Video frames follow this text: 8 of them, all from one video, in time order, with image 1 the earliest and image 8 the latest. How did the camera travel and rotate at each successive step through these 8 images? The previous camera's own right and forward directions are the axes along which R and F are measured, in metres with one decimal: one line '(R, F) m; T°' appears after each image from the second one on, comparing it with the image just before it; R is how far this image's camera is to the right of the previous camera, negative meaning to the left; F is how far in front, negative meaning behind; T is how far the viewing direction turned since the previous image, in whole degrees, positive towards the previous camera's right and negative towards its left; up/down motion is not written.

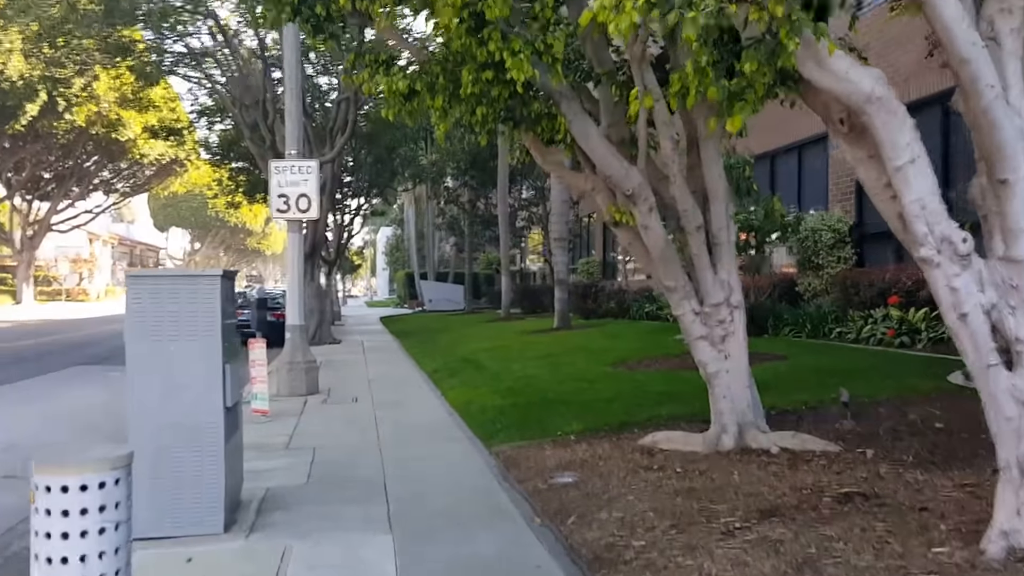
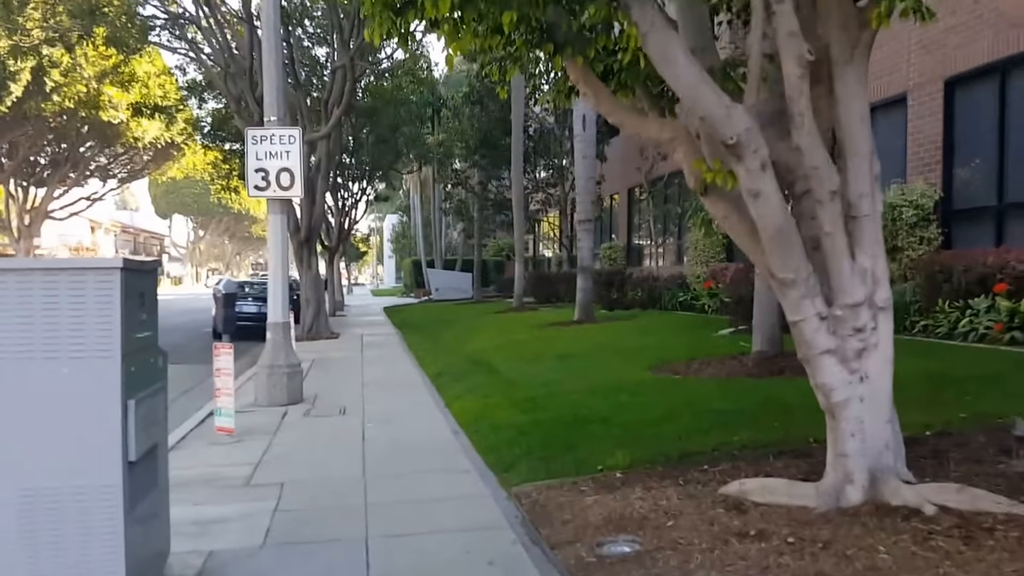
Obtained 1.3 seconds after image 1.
(-0.1, +2.3) m; 0°
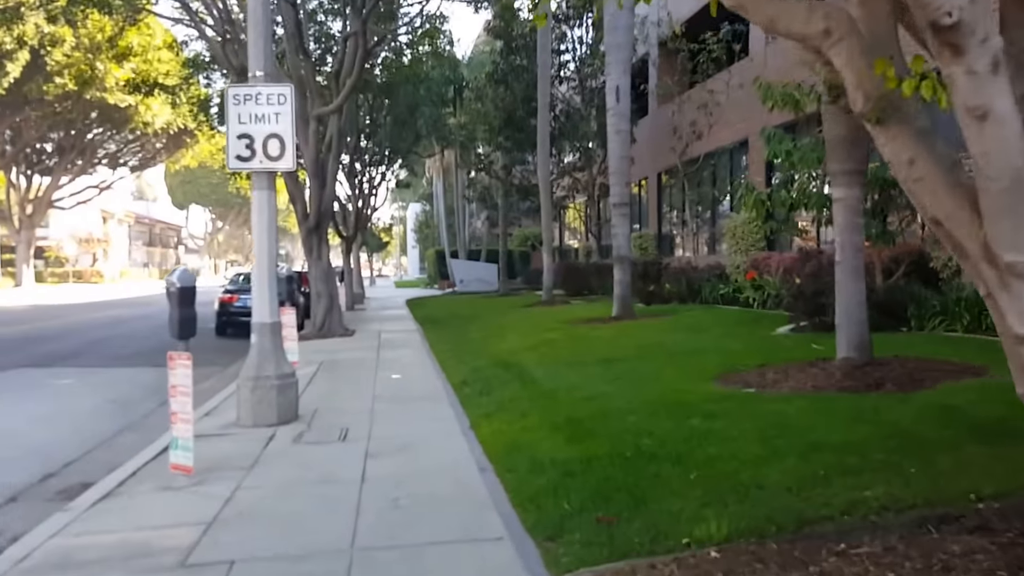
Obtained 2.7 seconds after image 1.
(-0.1, +2.2) m; -1°
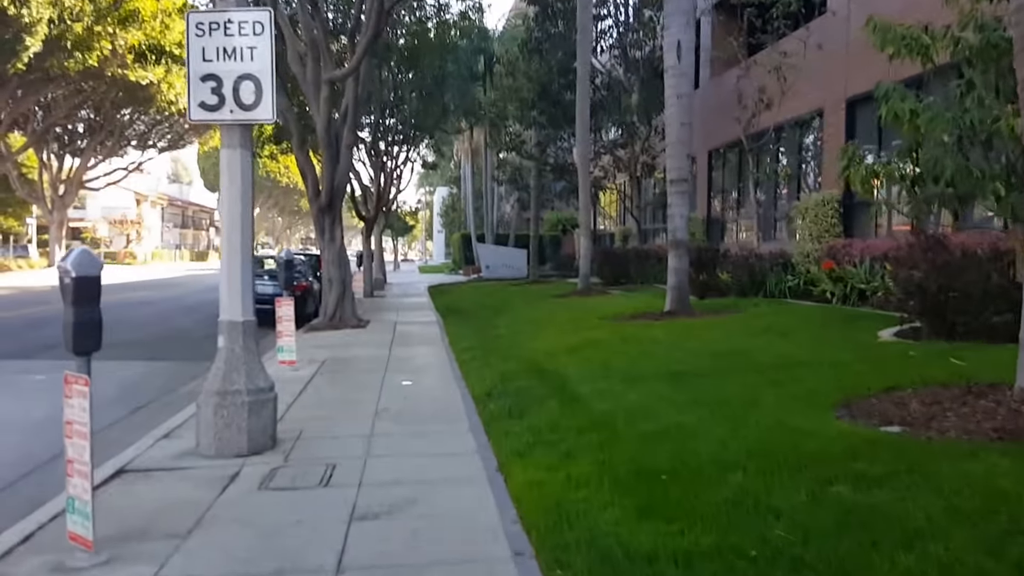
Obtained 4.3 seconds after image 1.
(-0.1, +2.6) m; -1°
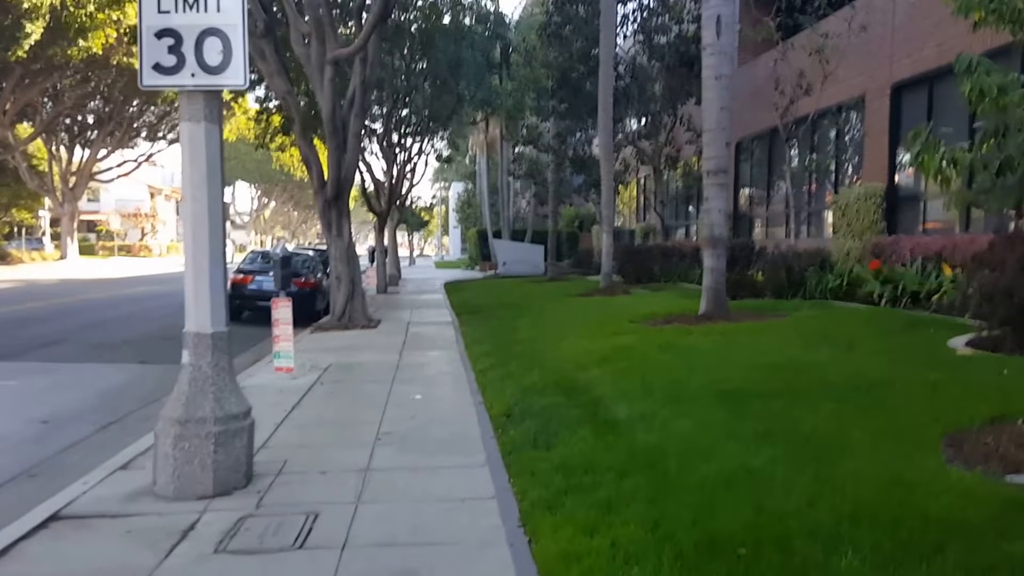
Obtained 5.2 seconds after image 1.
(-0.1, +1.5) m; -1°
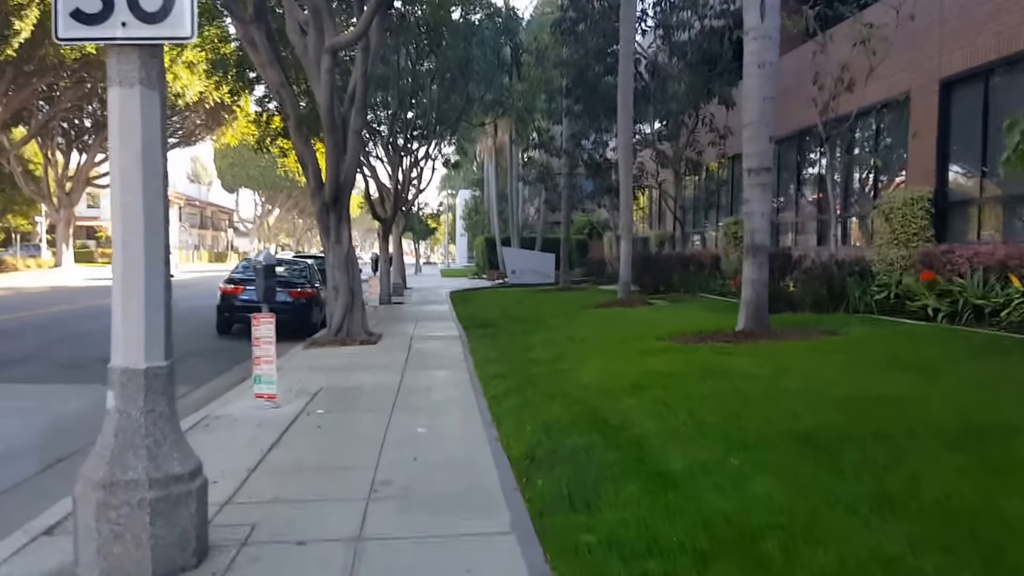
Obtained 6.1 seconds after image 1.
(-0.1, +1.6) m; 0°
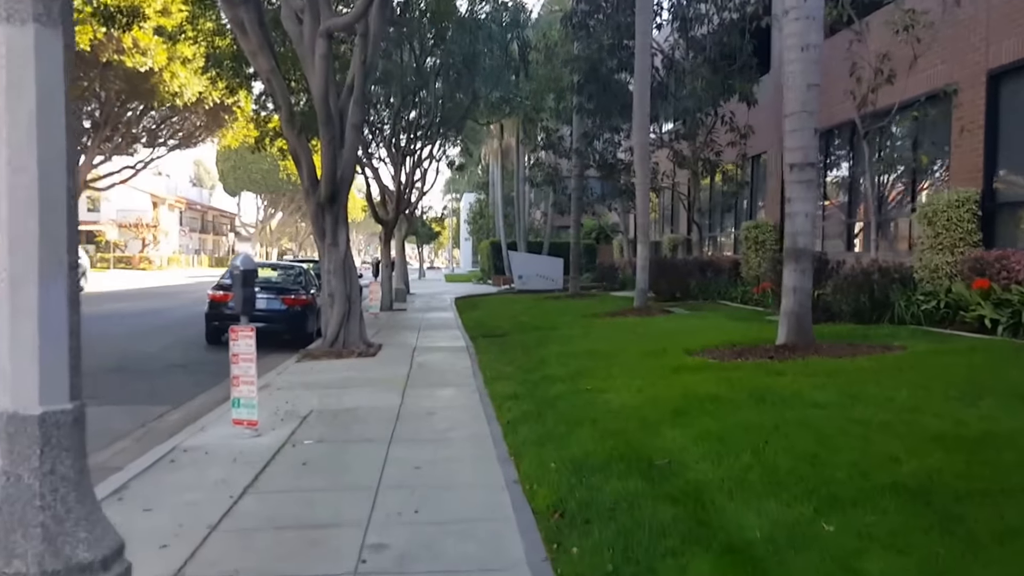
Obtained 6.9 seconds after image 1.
(-0.1, +1.4) m; 0°
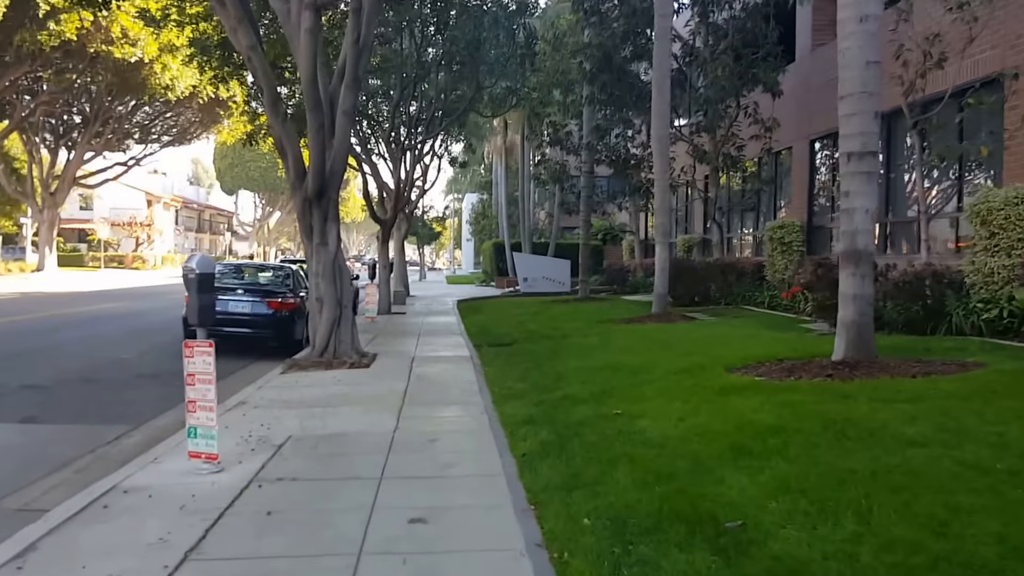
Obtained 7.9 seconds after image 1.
(-0.1, +1.7) m; 0°
